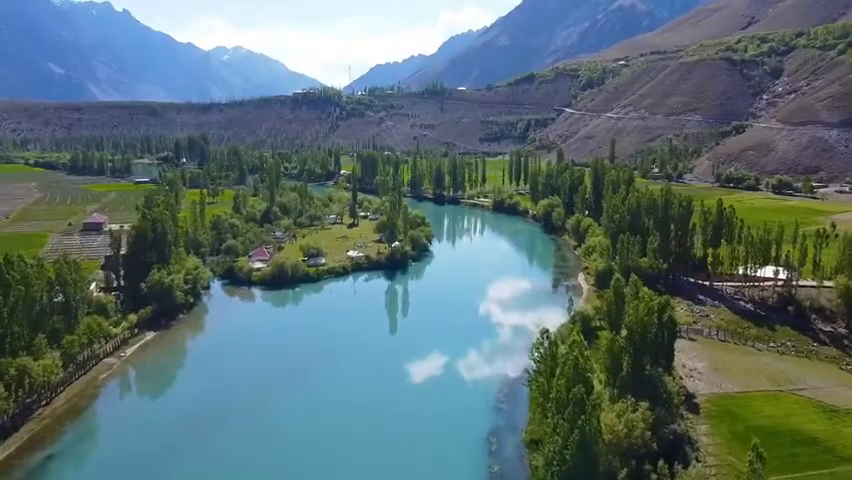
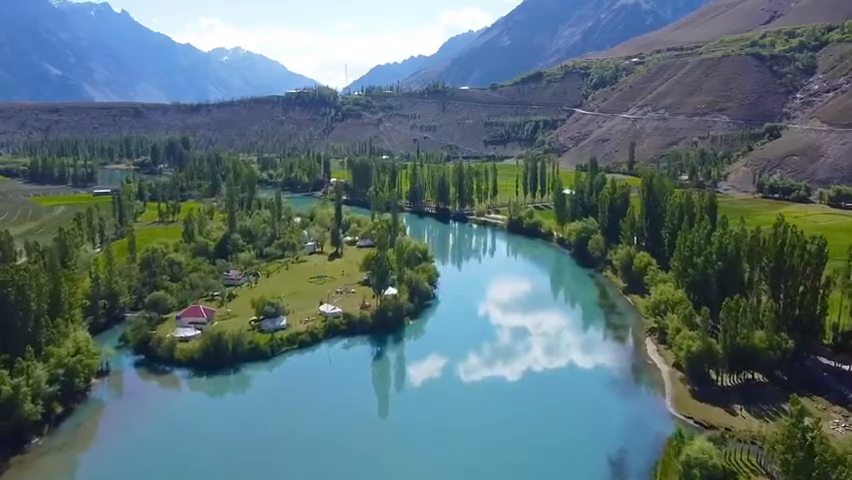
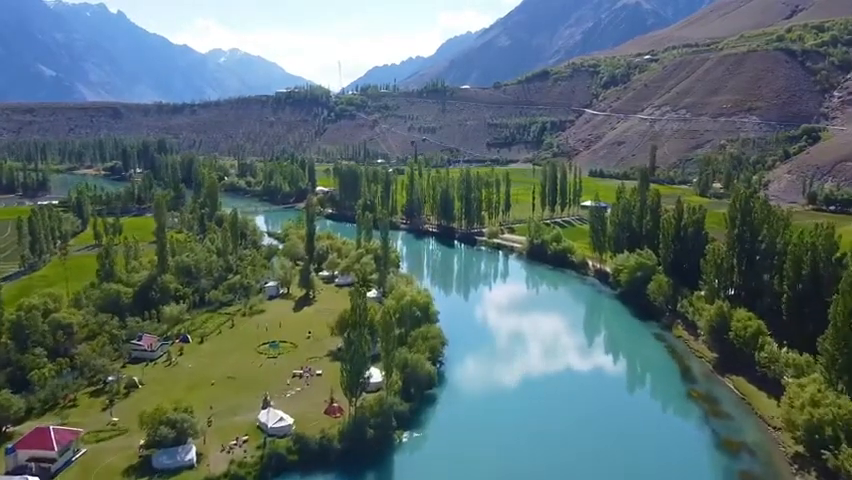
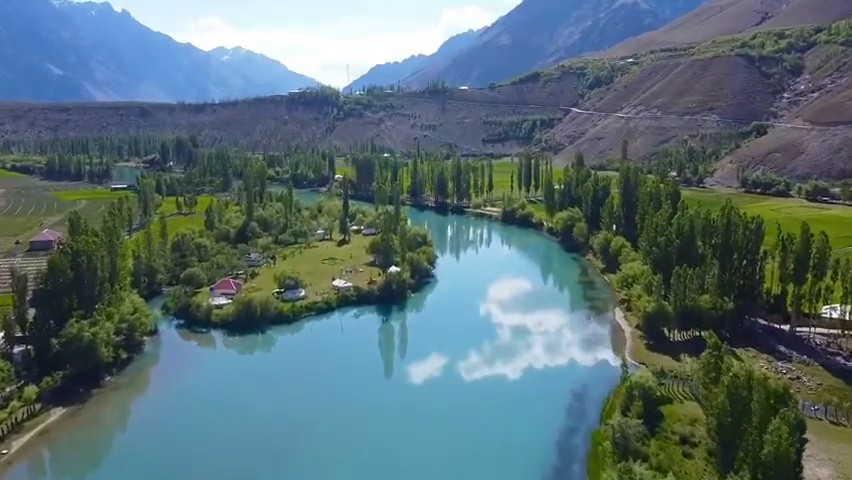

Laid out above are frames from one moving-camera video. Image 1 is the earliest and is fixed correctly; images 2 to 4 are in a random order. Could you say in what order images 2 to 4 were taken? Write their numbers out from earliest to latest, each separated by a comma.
4, 2, 3
